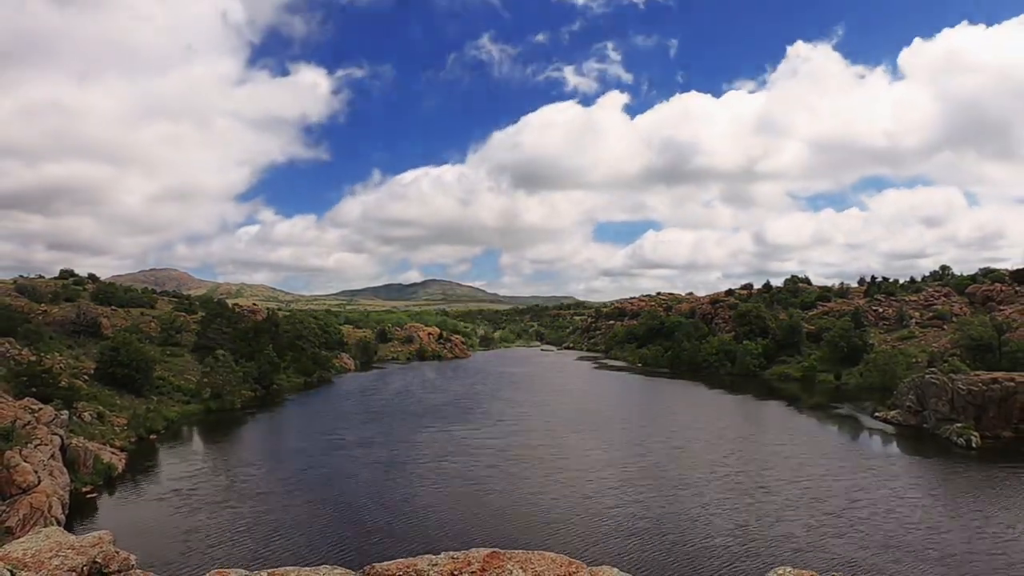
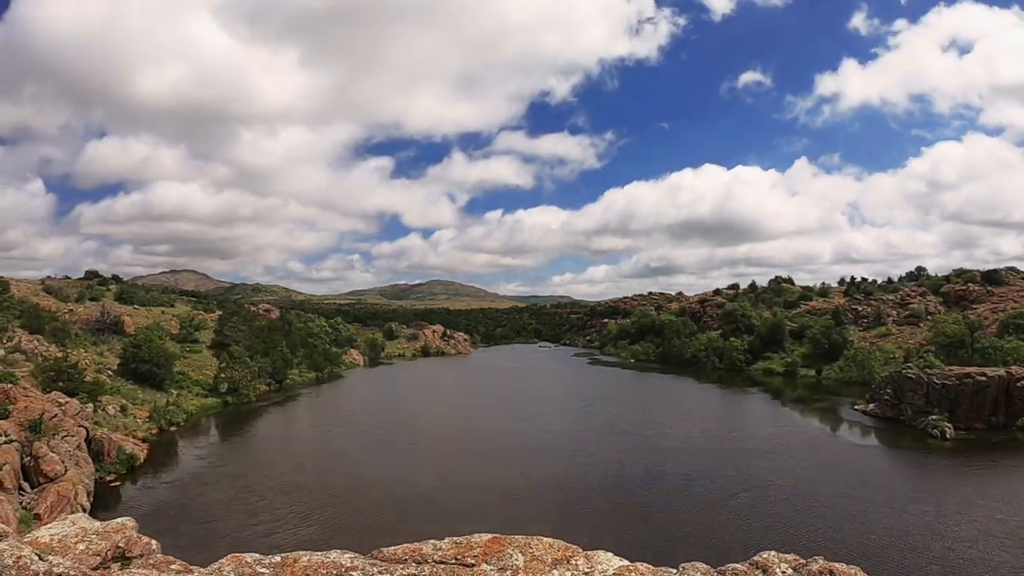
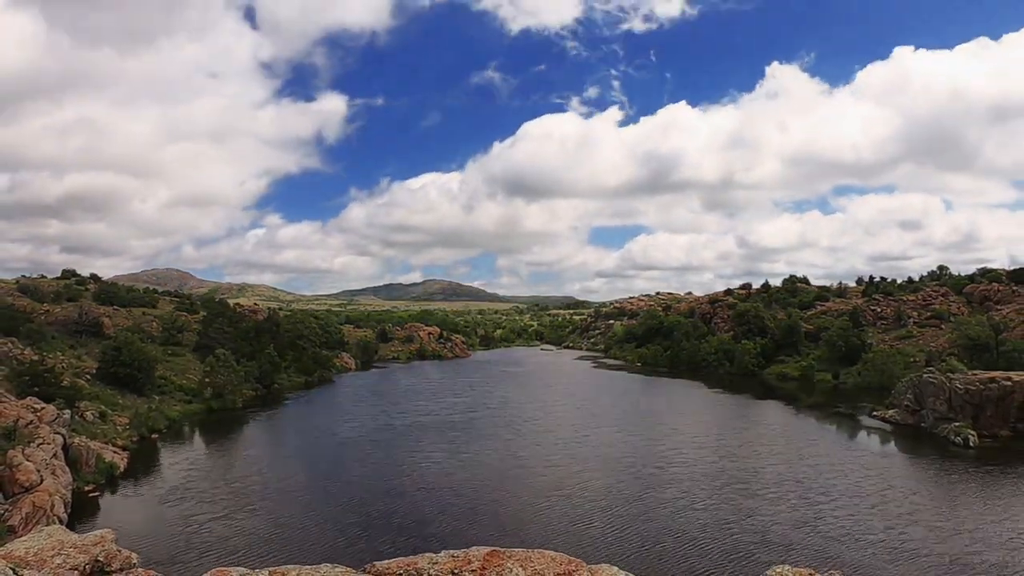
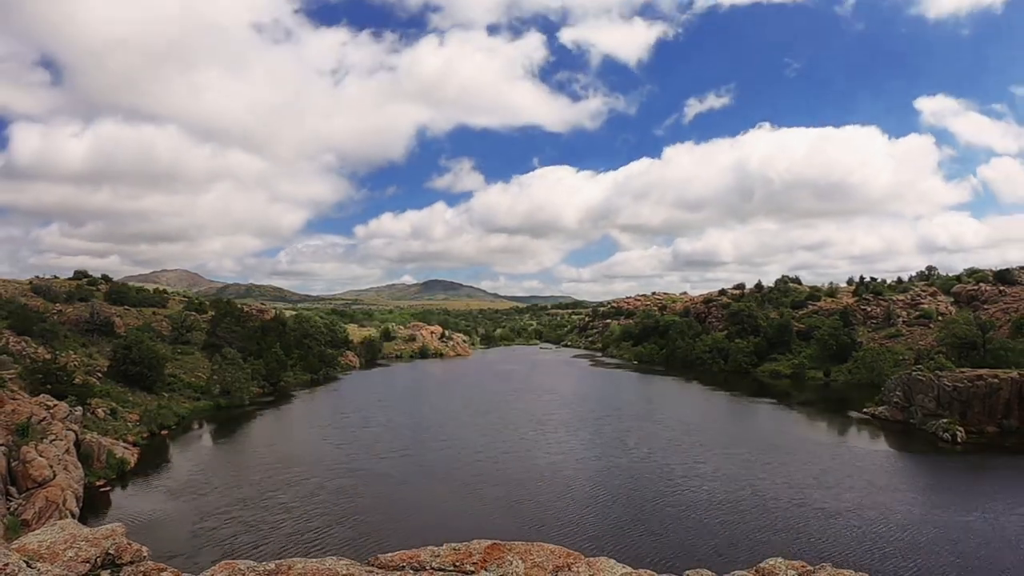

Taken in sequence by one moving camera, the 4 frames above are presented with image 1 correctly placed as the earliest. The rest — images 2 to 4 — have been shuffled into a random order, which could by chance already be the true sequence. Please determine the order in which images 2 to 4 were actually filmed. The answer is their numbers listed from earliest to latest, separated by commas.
3, 4, 2
